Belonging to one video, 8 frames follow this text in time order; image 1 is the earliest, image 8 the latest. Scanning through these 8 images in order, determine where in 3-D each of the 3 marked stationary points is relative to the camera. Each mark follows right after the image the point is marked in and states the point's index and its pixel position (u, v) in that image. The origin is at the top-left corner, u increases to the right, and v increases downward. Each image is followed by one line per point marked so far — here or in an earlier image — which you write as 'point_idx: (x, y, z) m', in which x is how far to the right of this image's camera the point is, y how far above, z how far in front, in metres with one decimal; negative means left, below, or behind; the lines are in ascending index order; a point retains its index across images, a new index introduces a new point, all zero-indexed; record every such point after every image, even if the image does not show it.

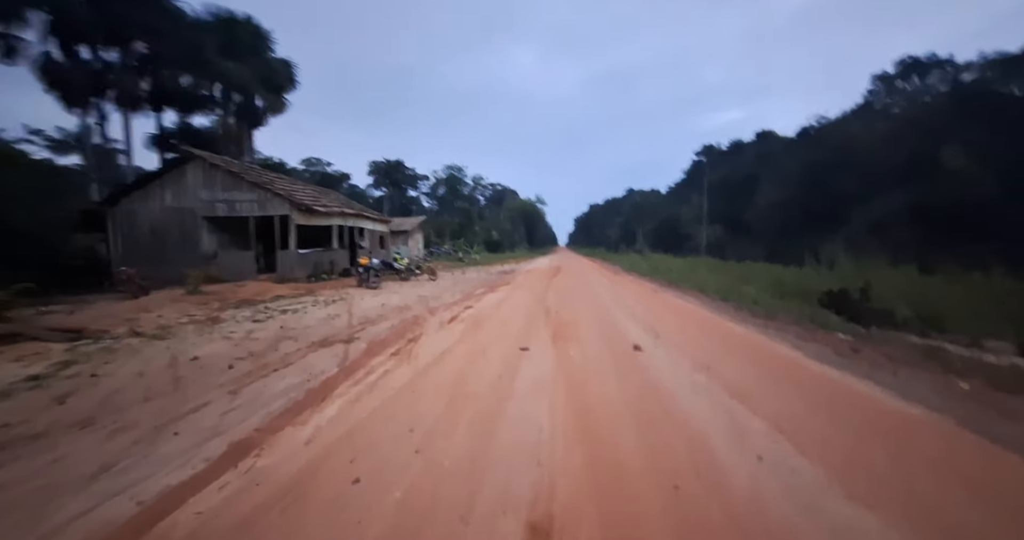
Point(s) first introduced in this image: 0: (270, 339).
0: (-4.8, -1.4, +8.2) m
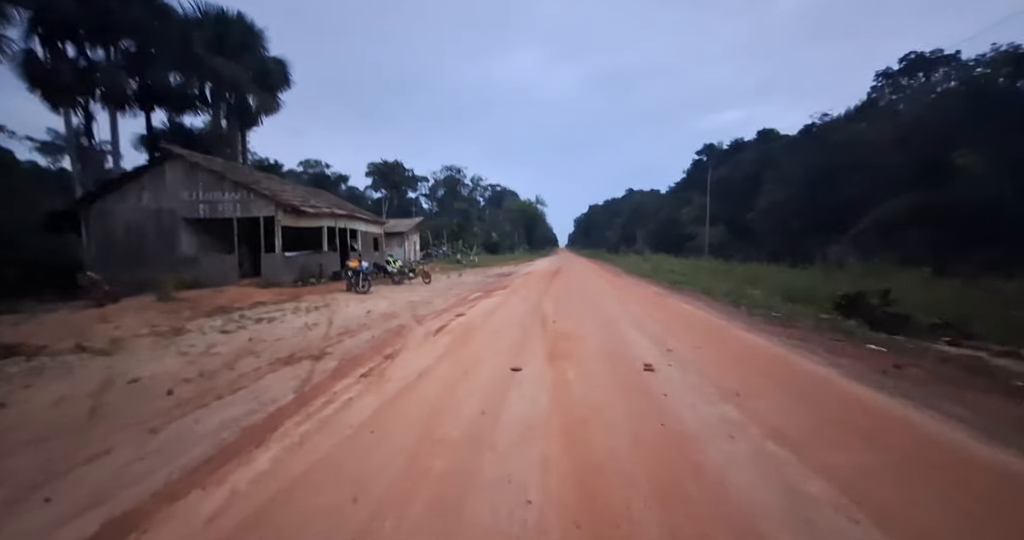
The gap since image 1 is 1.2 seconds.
0: (-4.9, -1.5, +7.3) m
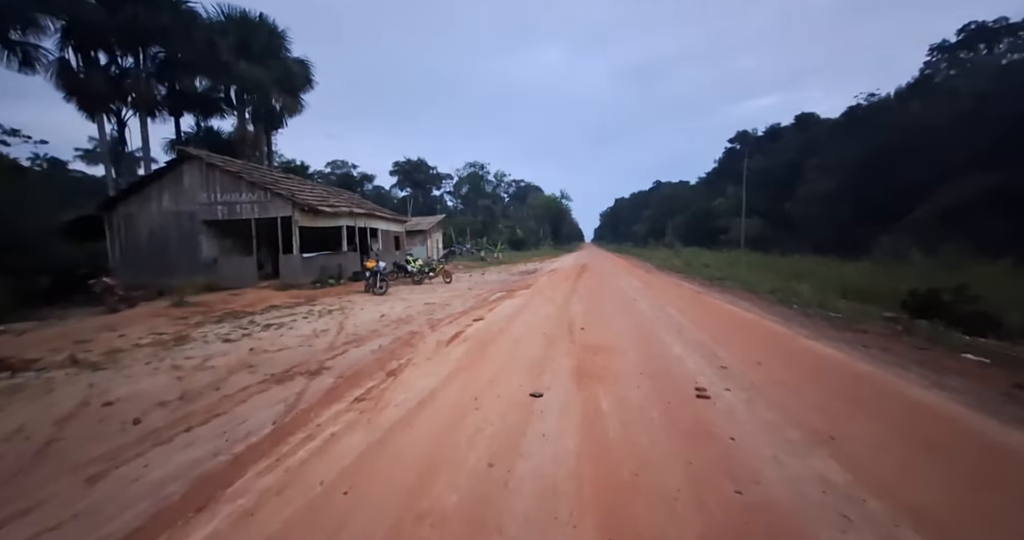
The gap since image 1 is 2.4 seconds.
0: (-4.5, -1.6, +6.6) m
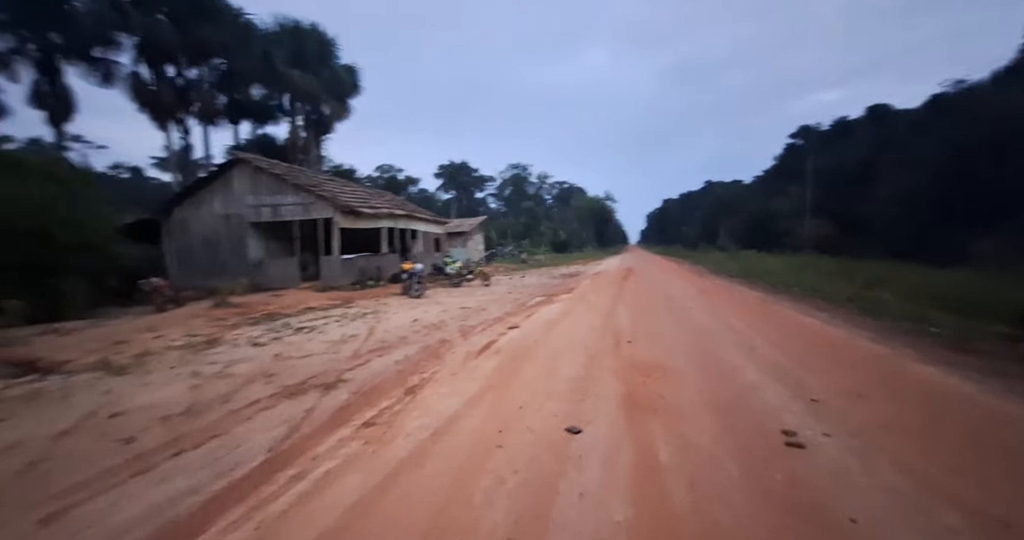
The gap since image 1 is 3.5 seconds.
0: (-4.0, -1.6, +6.3) m
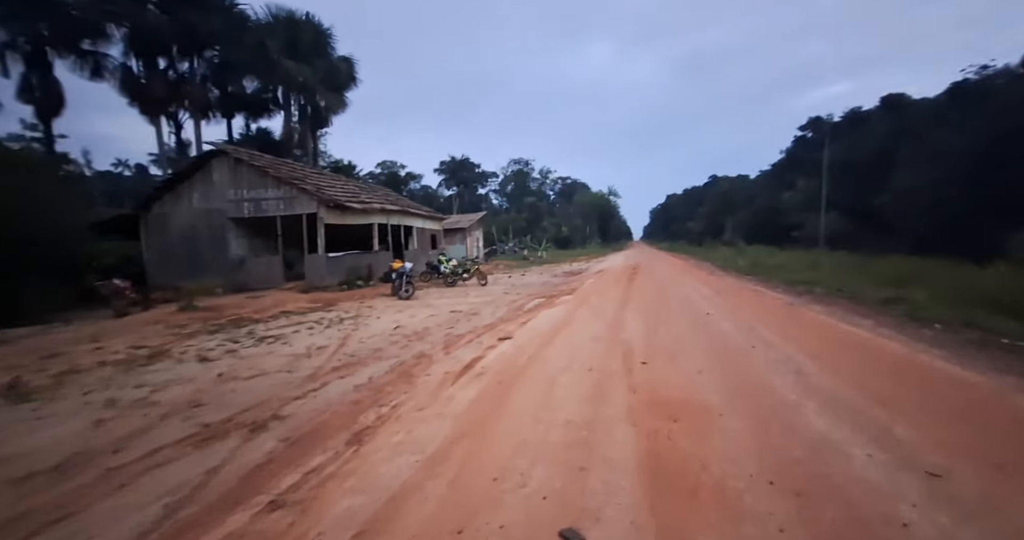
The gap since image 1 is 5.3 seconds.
0: (-4.2, -1.7, +5.0) m
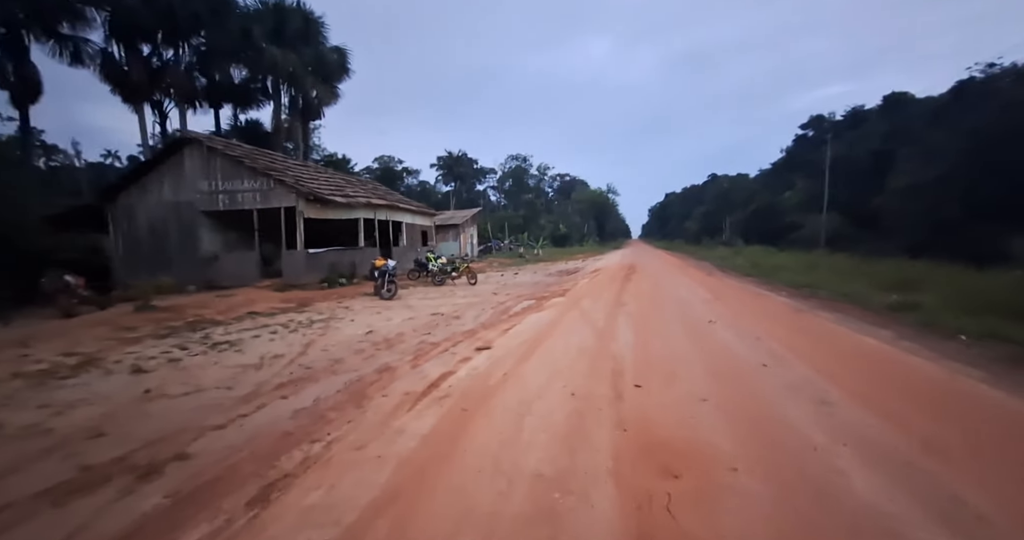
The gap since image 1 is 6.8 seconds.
0: (-4.5, -1.7, +4.1) m
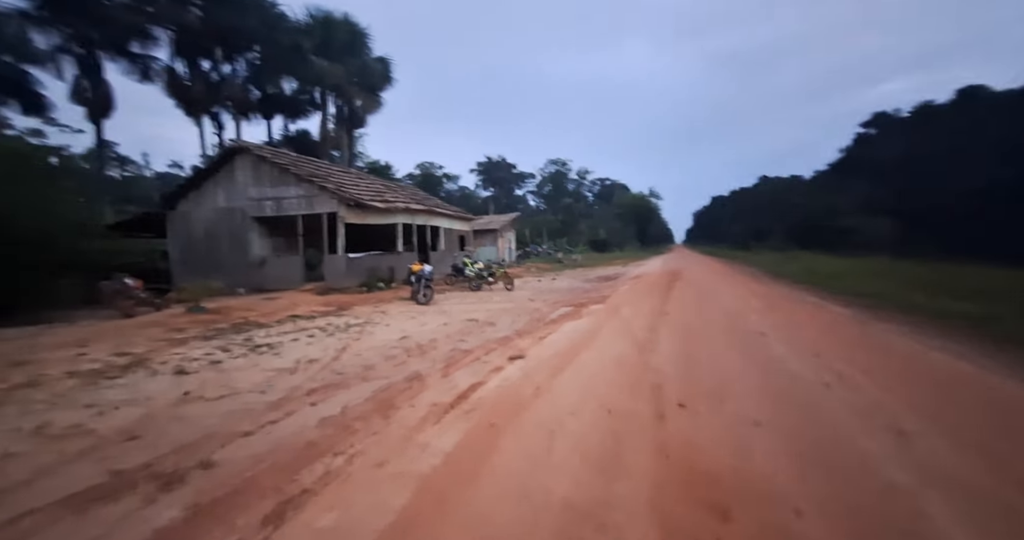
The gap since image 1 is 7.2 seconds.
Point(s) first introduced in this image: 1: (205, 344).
0: (-4.2, -1.7, +4.2) m
1: (-6.1, -1.5, +8.3) m
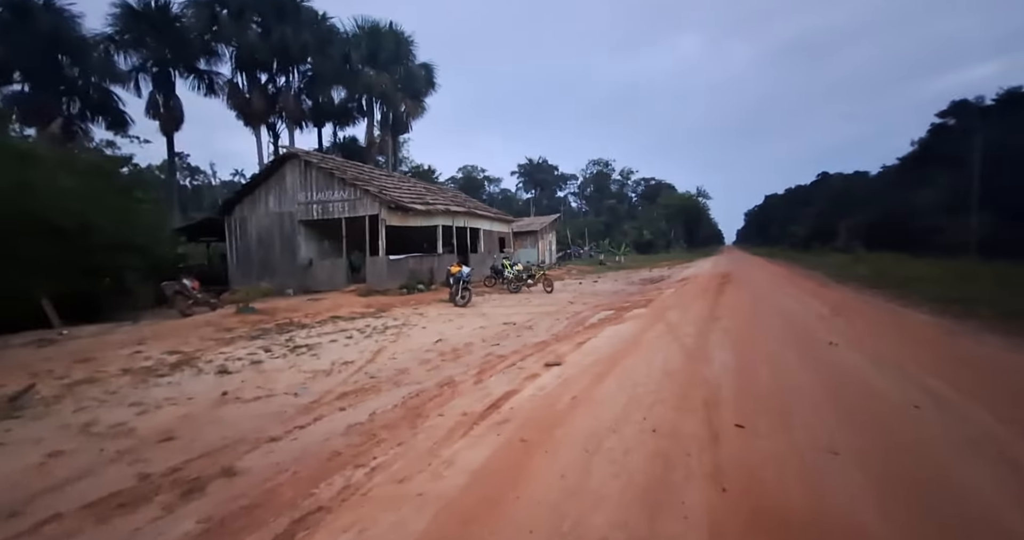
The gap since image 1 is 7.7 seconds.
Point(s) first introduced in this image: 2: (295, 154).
0: (-3.9, -1.7, +4.3) m
1: (-5.4, -1.5, +8.5) m
2: (-9.1, +5.0, +17.7) m
